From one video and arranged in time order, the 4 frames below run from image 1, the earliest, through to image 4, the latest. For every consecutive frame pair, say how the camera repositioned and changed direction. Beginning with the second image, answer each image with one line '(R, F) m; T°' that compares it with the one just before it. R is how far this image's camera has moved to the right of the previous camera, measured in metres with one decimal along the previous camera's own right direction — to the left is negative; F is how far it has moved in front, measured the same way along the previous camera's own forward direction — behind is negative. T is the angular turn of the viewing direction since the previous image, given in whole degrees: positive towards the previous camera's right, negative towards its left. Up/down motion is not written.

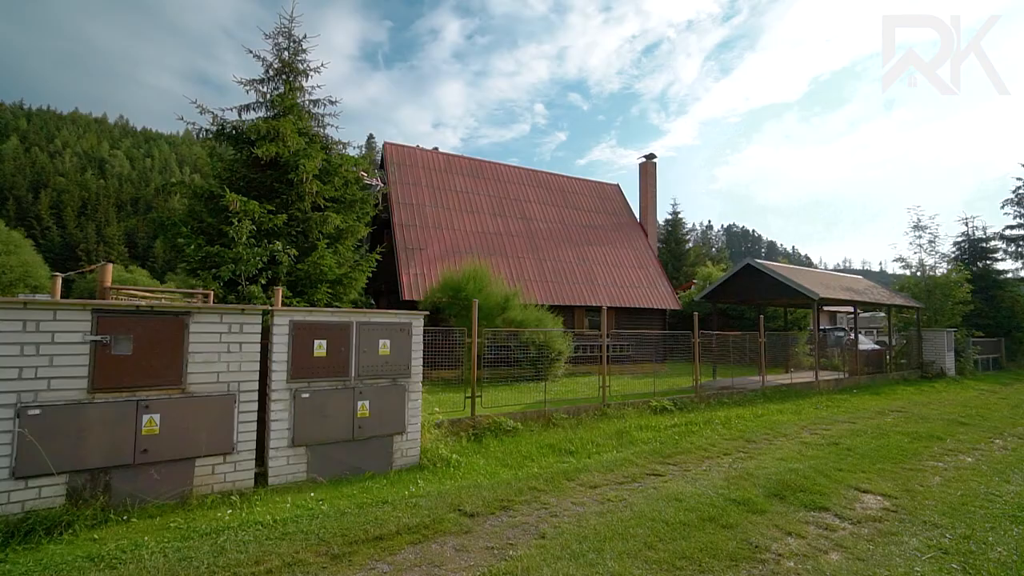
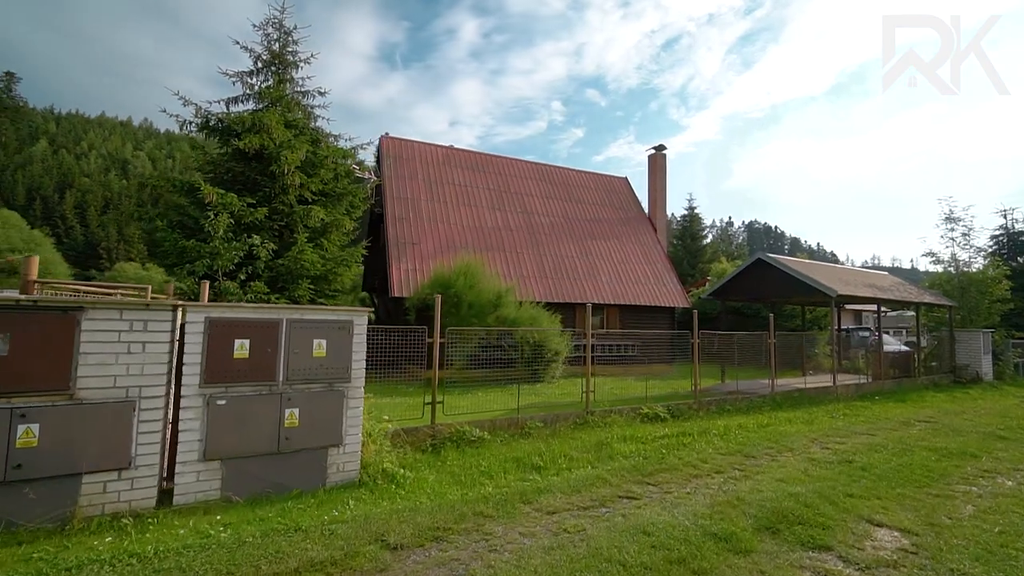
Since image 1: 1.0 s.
(+0.7, +0.7) m; -2°
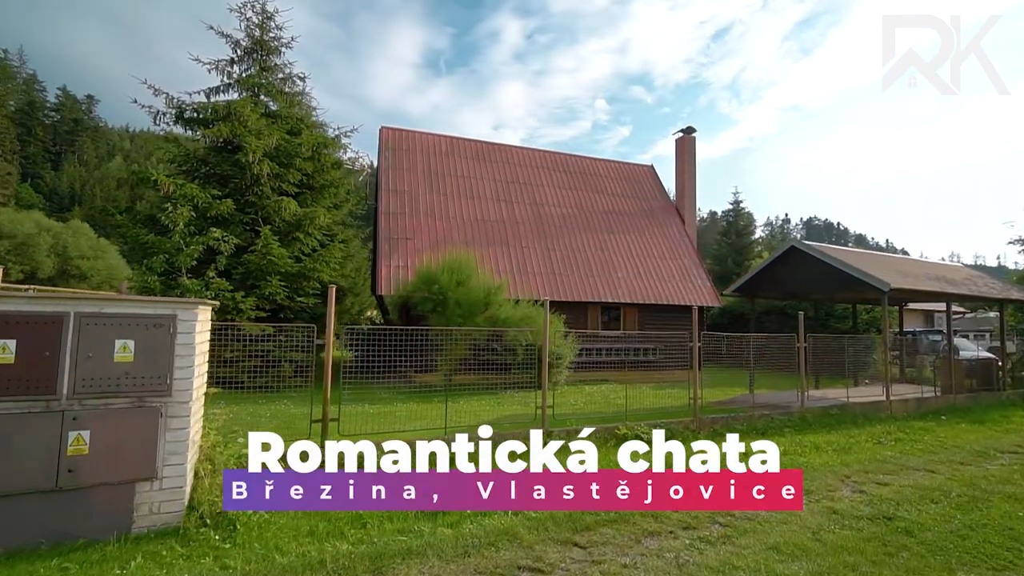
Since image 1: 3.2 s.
(+1.4, +1.4) m; -6°
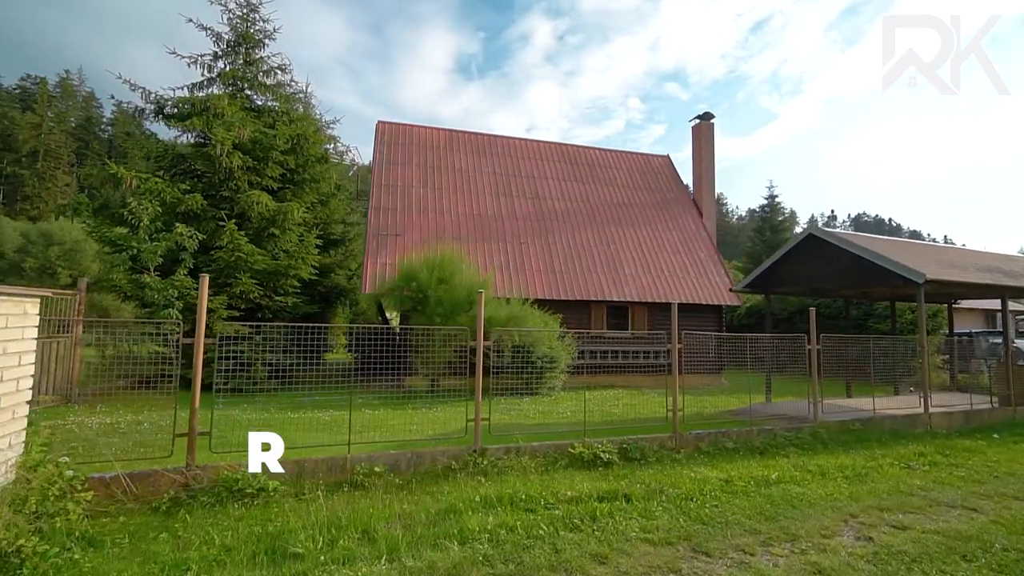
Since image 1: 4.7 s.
(+1.1, +1.0) m; -4°
